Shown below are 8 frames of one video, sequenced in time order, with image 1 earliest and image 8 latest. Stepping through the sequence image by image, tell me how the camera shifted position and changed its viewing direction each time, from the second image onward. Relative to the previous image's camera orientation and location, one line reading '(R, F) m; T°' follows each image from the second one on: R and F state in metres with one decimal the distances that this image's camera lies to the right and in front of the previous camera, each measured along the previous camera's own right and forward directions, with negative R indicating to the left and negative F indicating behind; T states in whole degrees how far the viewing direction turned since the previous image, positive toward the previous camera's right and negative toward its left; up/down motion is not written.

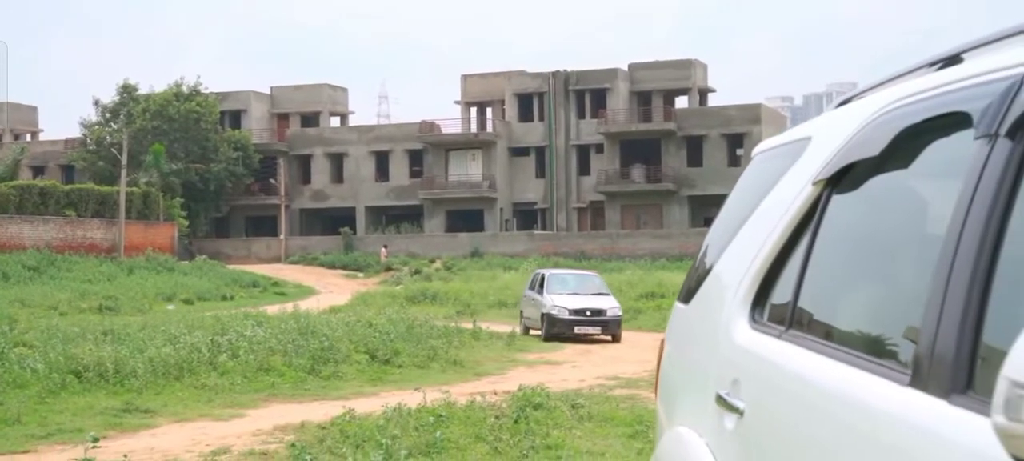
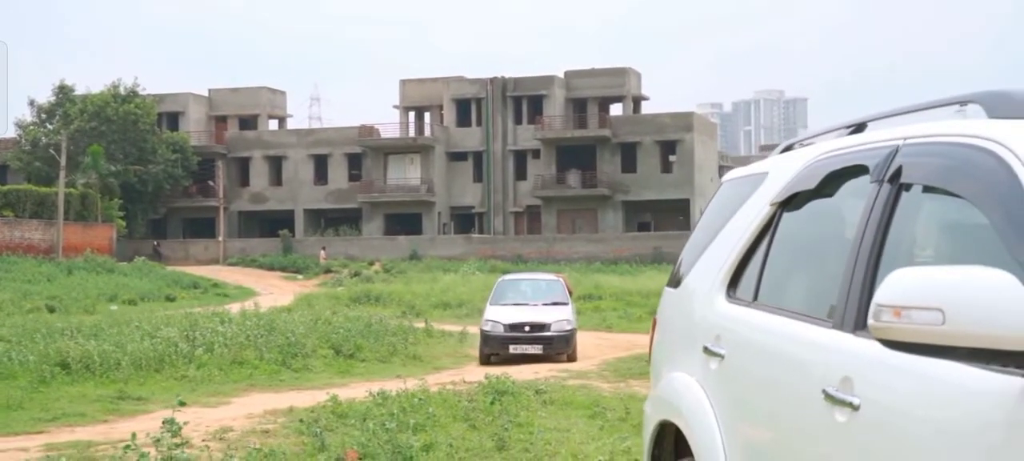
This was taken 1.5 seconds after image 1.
(-0.4, -1.2) m; +4°
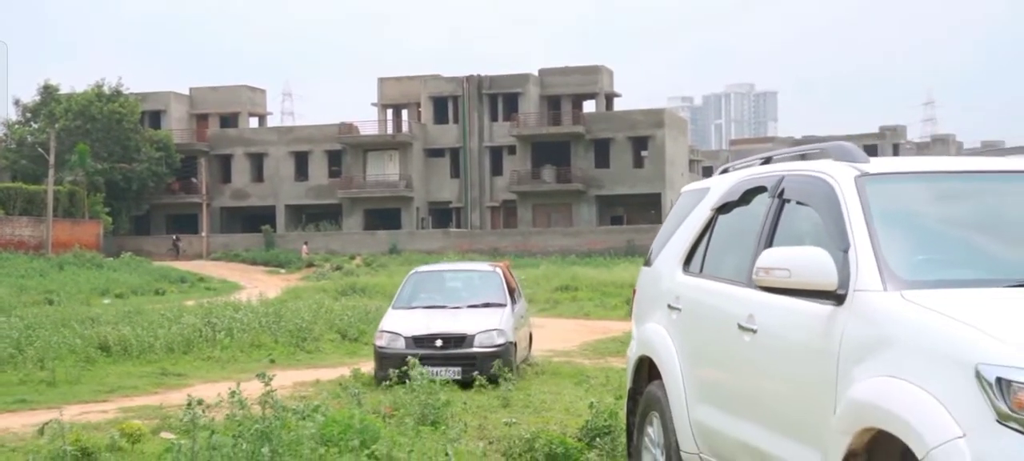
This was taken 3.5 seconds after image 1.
(-0.3, -1.9) m; +1°
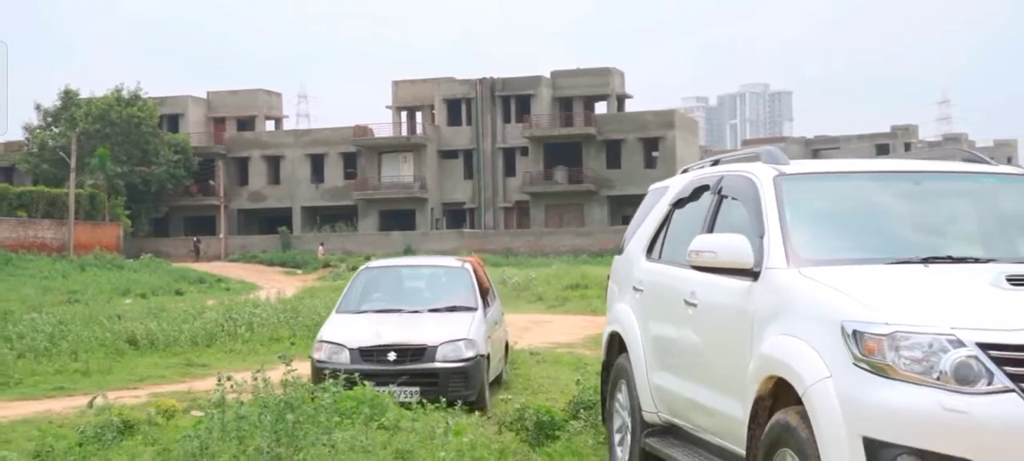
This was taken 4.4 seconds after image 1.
(+0.2, -0.9) m; -1°
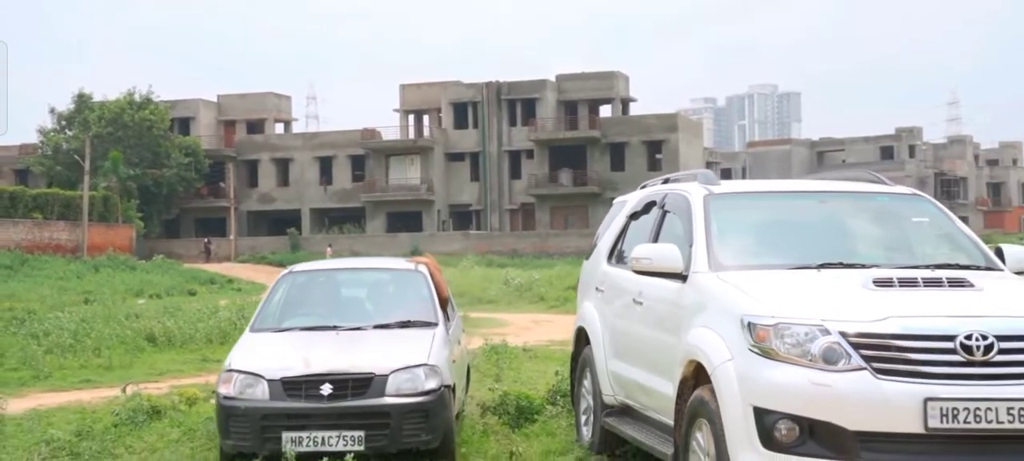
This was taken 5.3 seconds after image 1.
(+0.2, -1.0) m; 0°
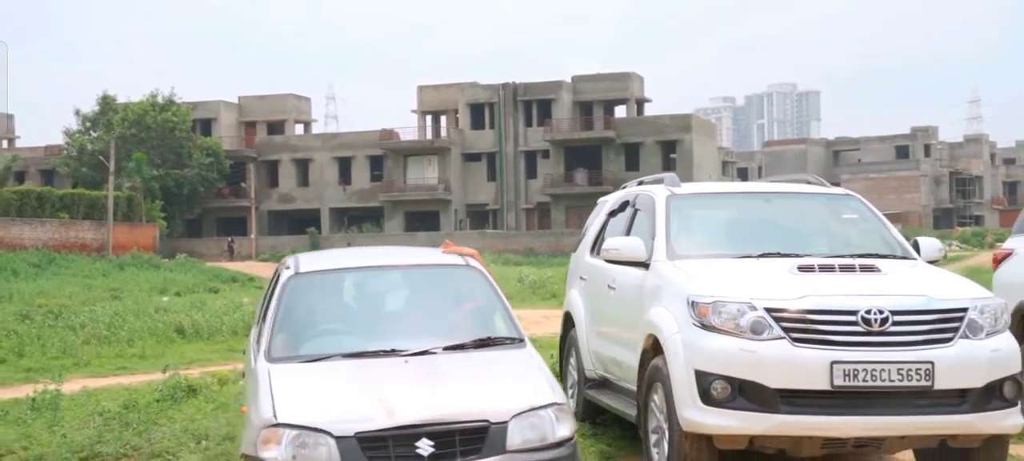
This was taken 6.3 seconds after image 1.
(+0.2, -1.0) m; -1°
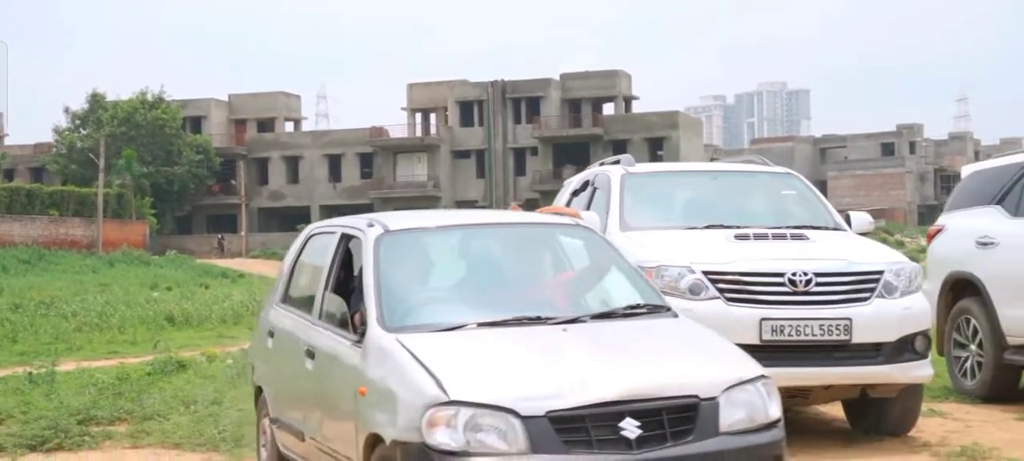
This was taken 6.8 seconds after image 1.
(+0.2, -0.6) m; 0°
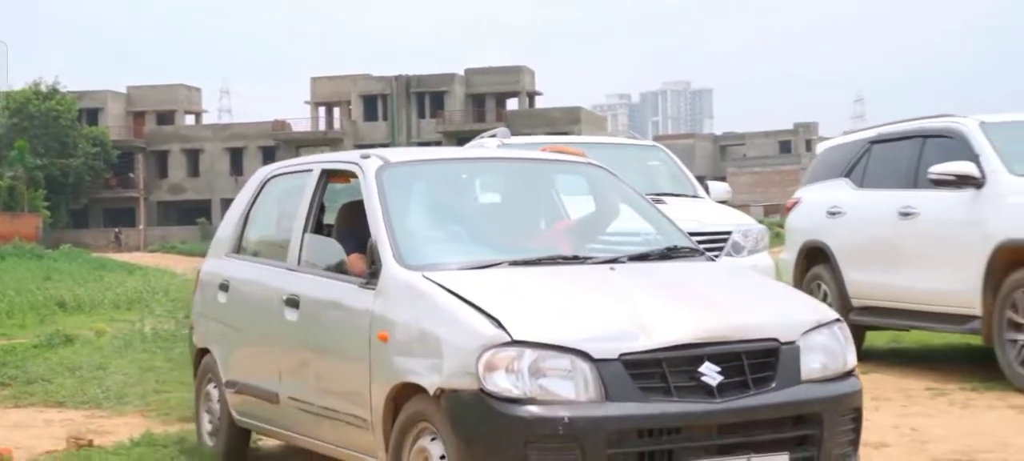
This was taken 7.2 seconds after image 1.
(+0.2, -0.4) m; +5°
